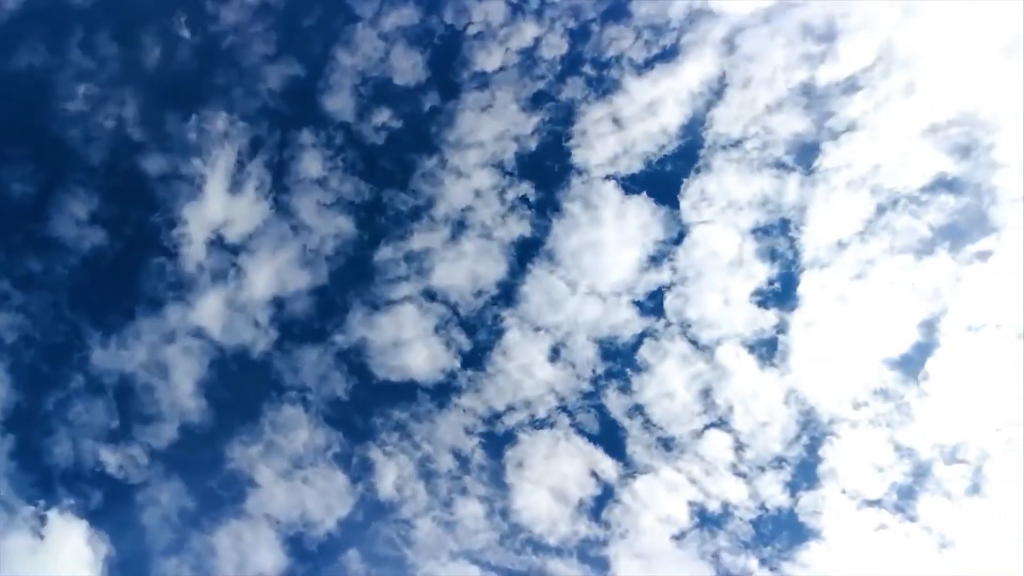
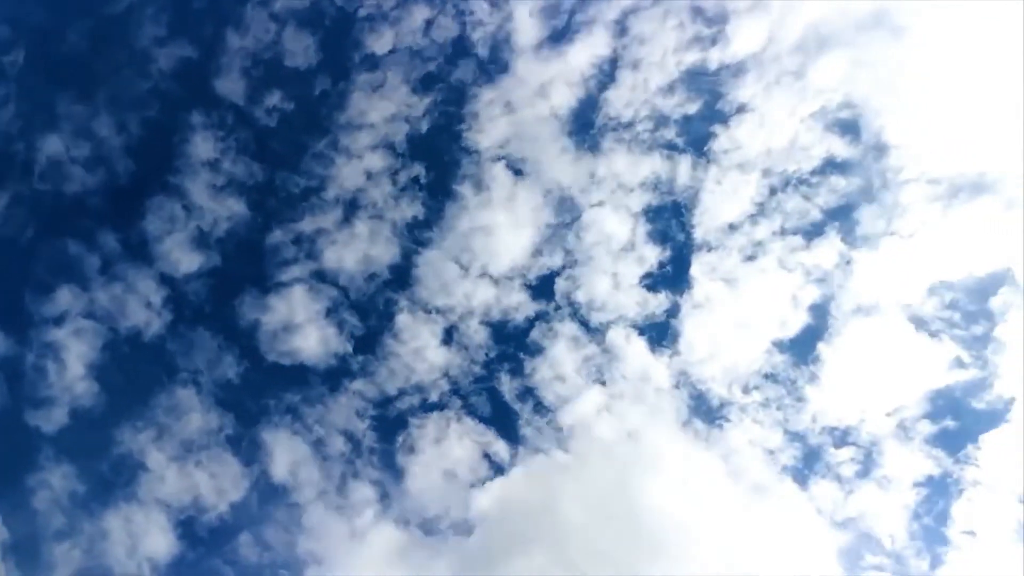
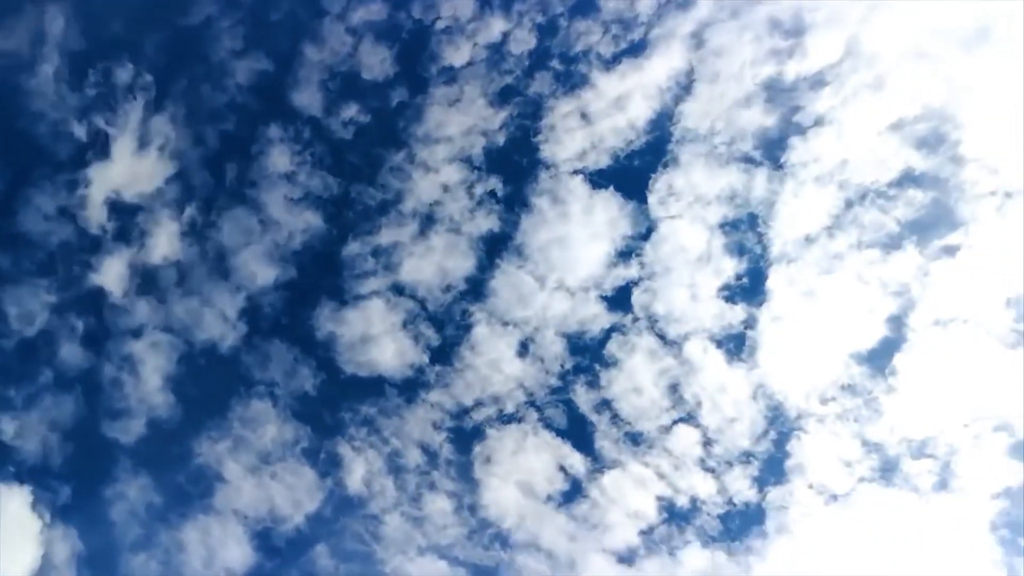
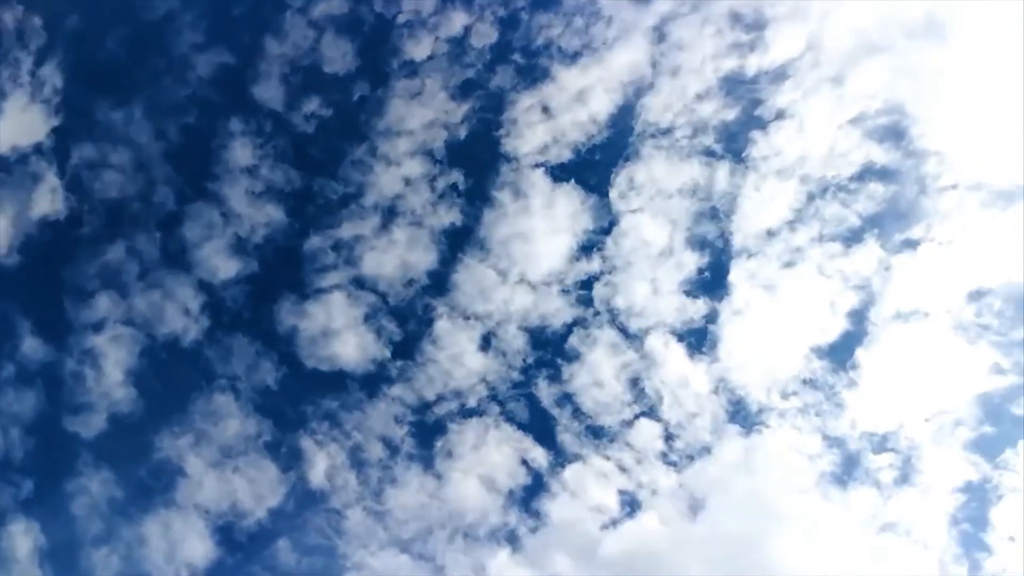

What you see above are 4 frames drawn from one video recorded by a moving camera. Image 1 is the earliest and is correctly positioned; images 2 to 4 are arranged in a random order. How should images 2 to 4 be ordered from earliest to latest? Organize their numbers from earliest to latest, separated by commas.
3, 4, 2
